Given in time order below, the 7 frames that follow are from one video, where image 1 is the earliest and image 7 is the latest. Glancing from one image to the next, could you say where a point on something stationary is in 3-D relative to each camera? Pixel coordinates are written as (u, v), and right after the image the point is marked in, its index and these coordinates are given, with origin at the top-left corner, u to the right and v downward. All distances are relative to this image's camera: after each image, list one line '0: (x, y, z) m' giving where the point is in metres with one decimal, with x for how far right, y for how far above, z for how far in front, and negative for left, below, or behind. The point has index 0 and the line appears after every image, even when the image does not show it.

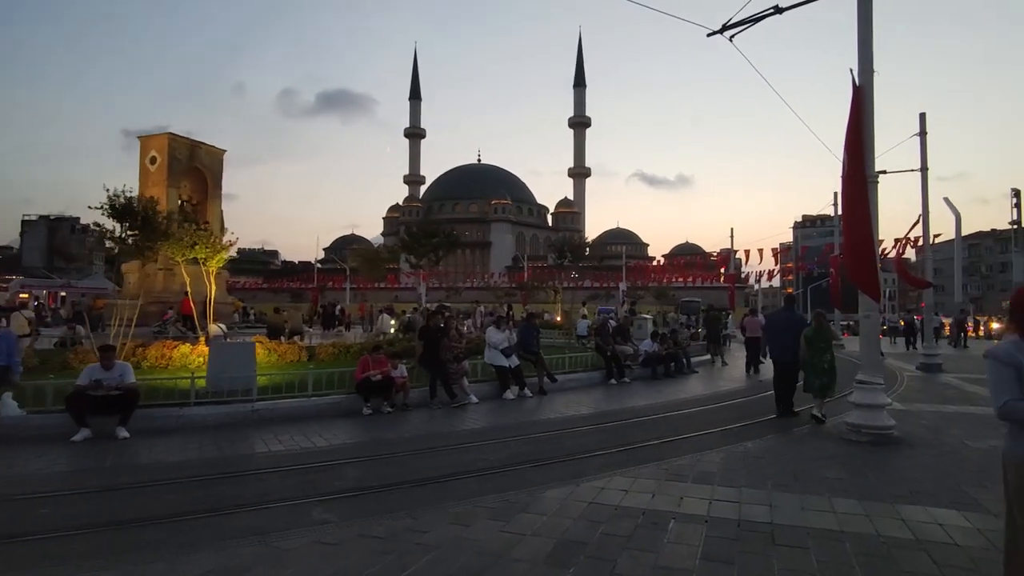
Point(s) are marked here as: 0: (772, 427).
0: (+3.5, -1.9, +9.1) m
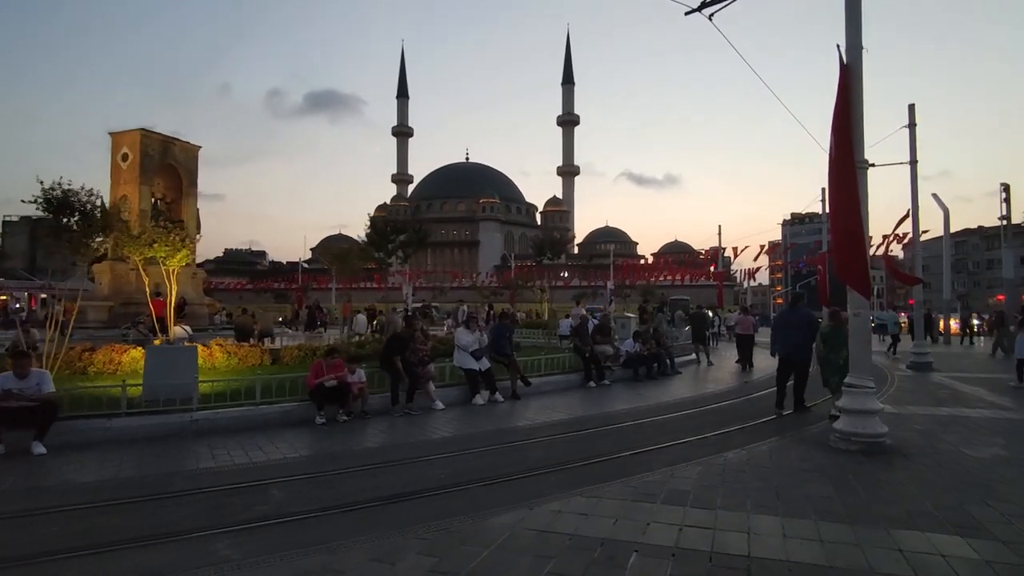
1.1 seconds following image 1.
0: (+3.0, -1.8, +8.4) m
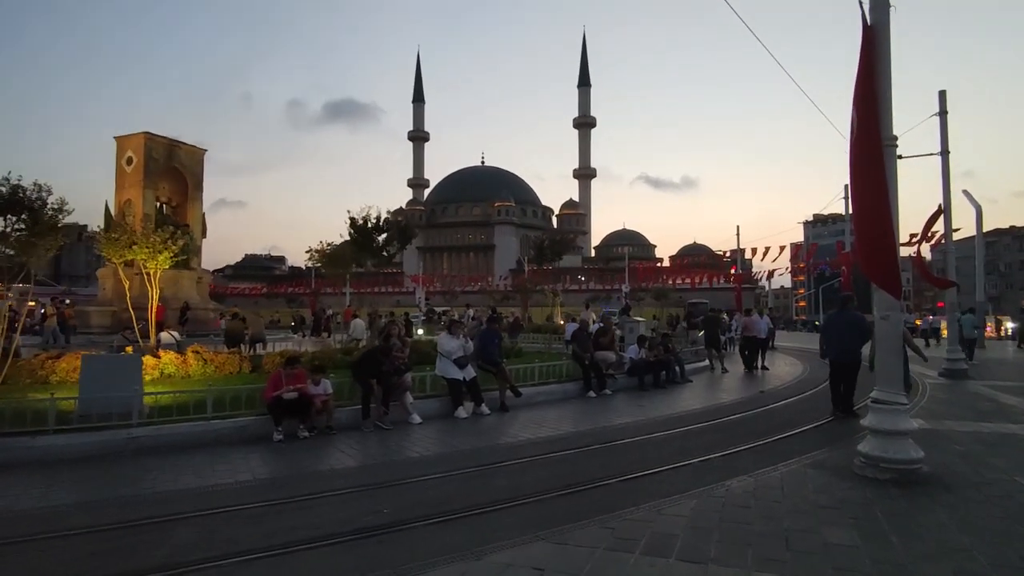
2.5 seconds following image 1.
0: (+2.7, -1.8, +7.3) m
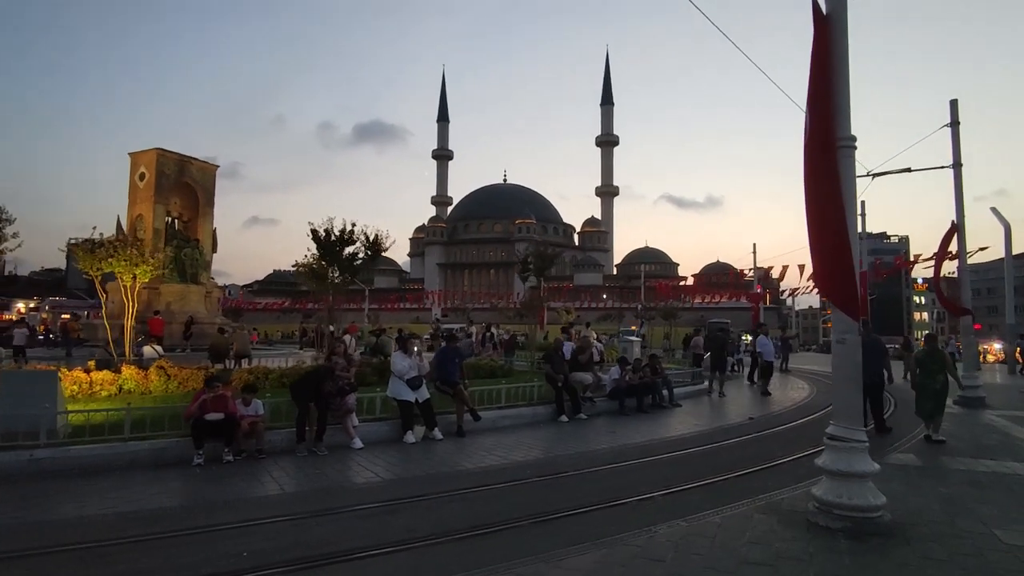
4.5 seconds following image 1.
0: (+2.0, -2.0, +6.5) m
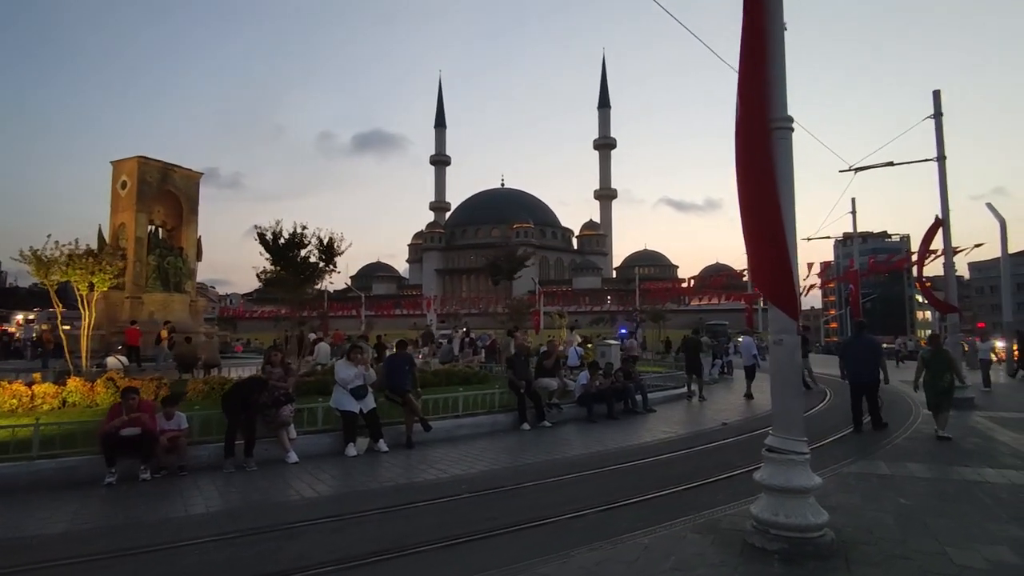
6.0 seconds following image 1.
0: (+1.3, -2.0, +6.0) m
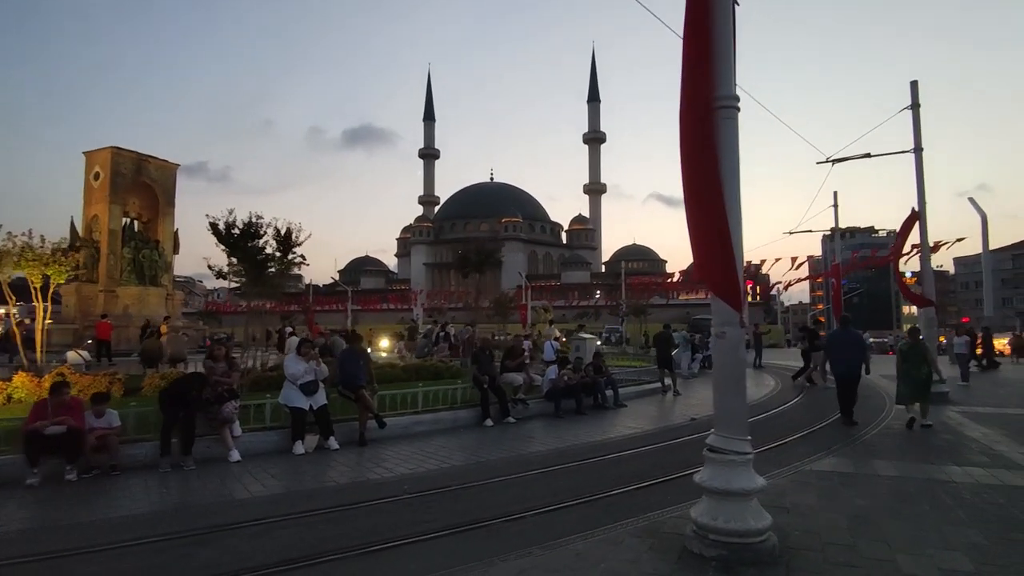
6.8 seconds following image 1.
0: (+0.7, -1.9, +5.7) m
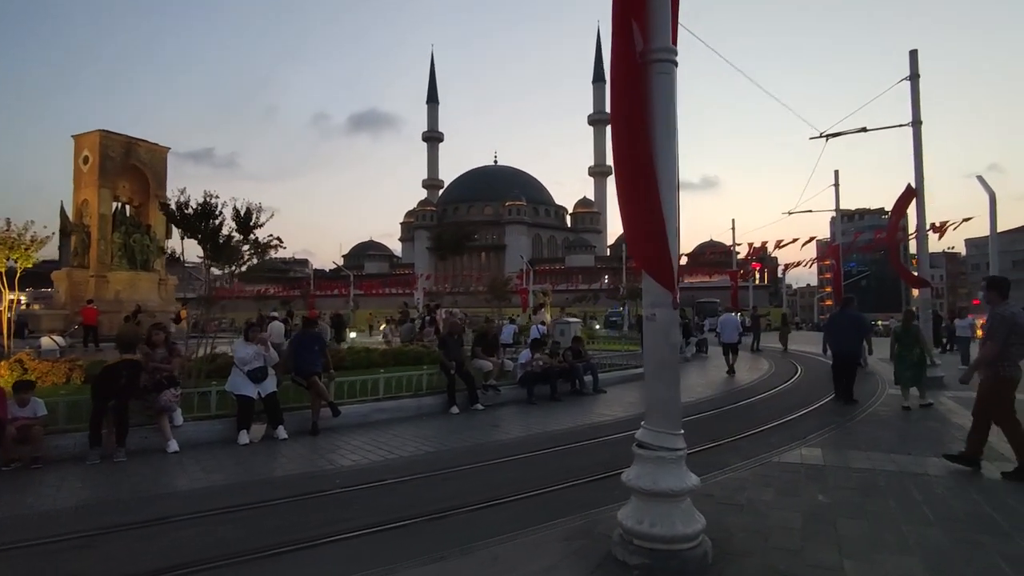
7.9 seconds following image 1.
0: (+0.2, -1.7, +5.2) m
